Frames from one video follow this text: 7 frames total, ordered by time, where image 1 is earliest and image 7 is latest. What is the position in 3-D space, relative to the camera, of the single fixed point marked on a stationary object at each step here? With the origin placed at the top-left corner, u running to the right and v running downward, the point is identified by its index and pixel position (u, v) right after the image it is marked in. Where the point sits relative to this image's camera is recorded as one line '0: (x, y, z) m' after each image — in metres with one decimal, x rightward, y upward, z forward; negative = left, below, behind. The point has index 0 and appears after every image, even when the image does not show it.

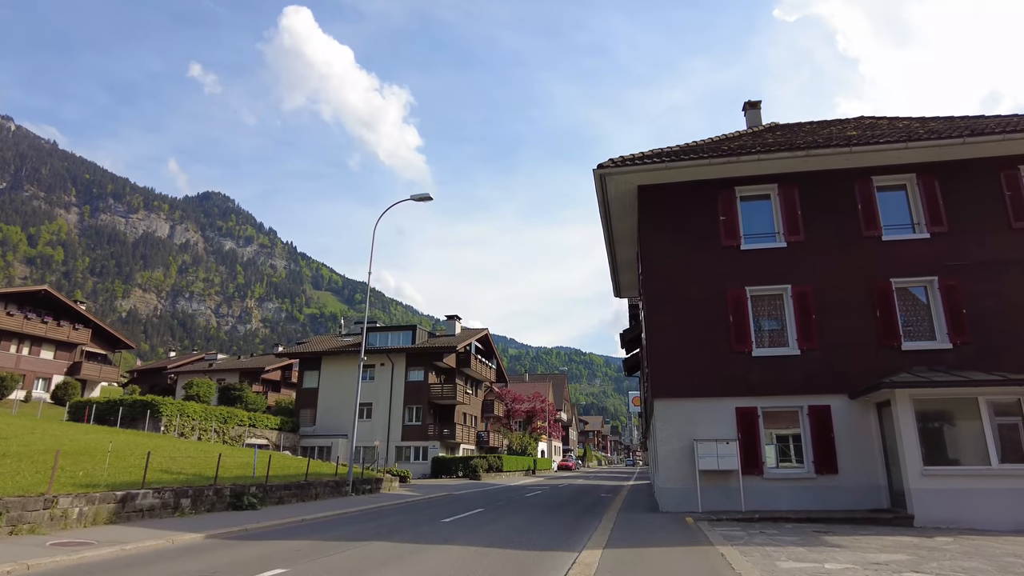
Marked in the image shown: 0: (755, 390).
0: (+6.3, -2.6, +14.9) m
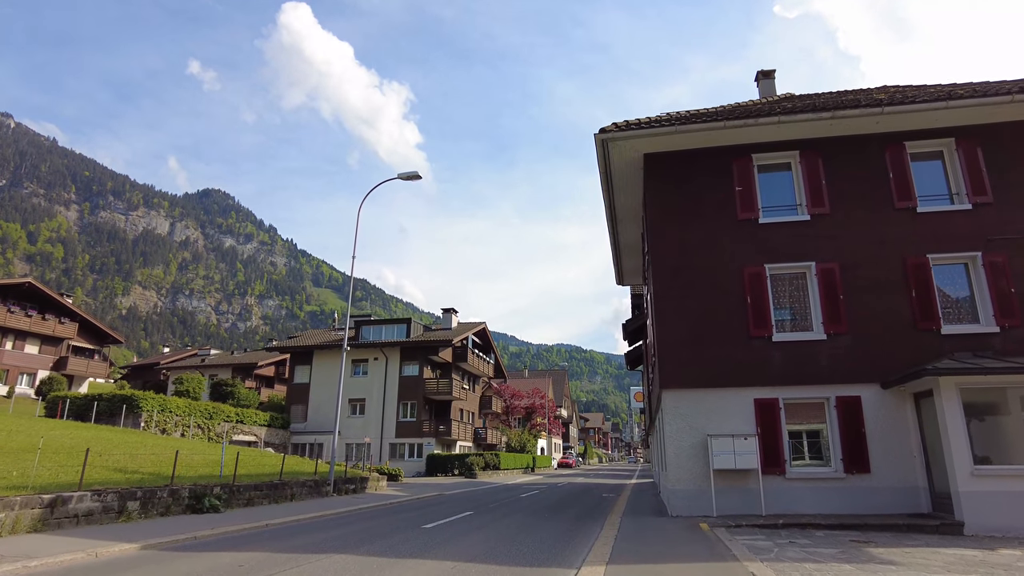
0: (+6.1, -2.1, +13.3) m
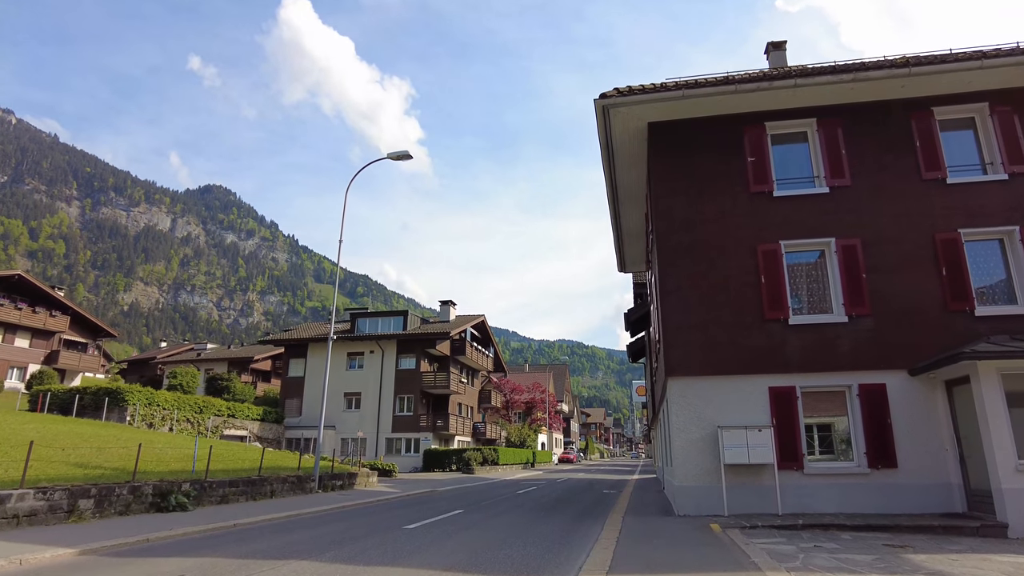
0: (+5.9, -1.6, +12.1) m
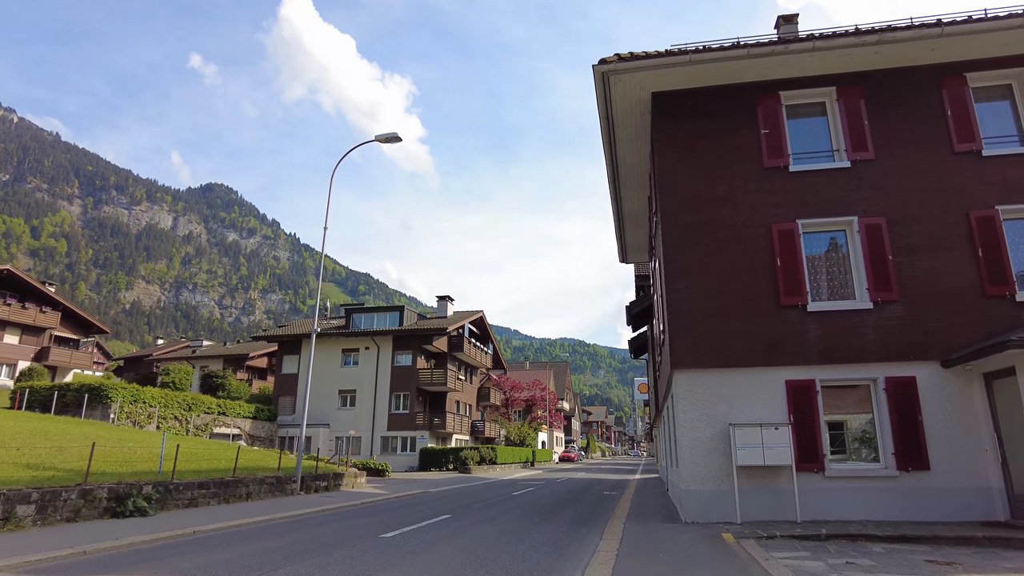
0: (+5.7, -1.3, +11.0) m
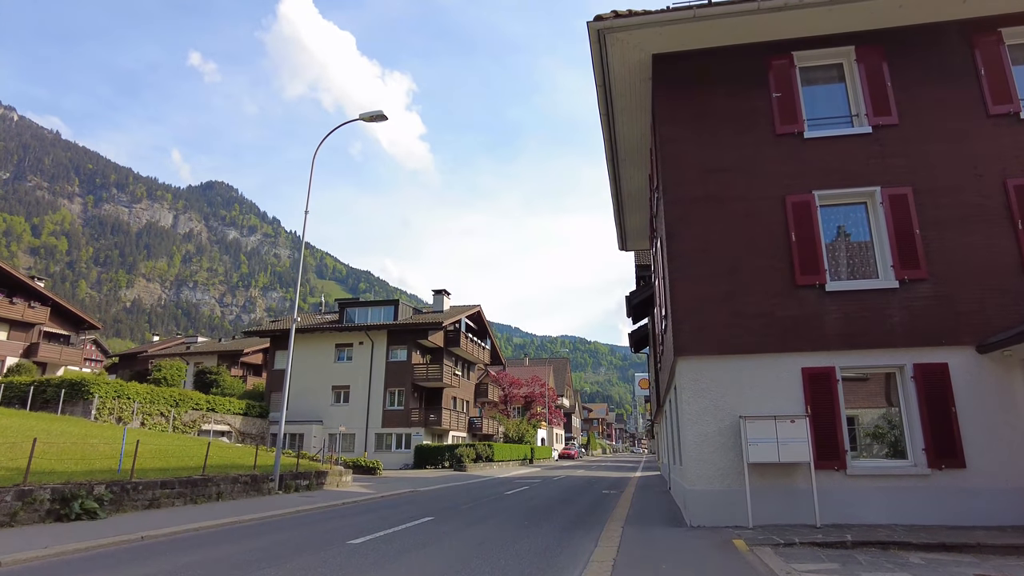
0: (+5.5, -0.9, +9.8) m
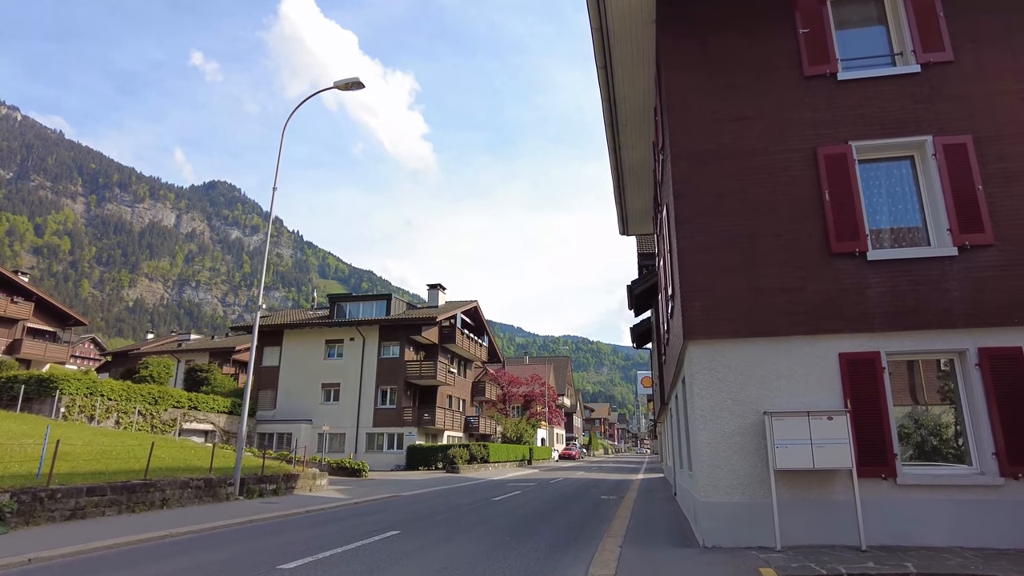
0: (+5.1, -0.5, +8.1) m
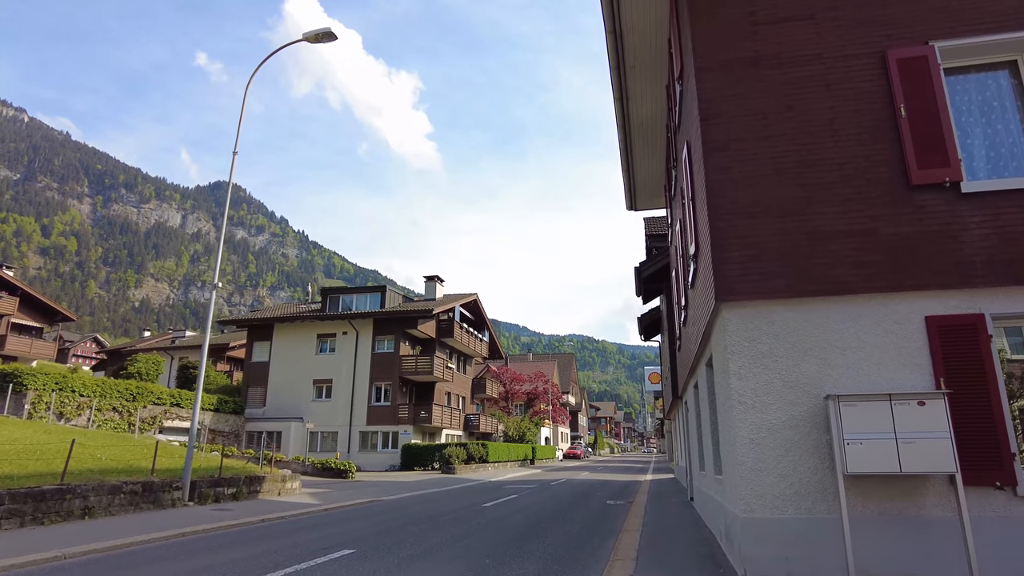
0: (+4.8, +0.1, +6.0) m
